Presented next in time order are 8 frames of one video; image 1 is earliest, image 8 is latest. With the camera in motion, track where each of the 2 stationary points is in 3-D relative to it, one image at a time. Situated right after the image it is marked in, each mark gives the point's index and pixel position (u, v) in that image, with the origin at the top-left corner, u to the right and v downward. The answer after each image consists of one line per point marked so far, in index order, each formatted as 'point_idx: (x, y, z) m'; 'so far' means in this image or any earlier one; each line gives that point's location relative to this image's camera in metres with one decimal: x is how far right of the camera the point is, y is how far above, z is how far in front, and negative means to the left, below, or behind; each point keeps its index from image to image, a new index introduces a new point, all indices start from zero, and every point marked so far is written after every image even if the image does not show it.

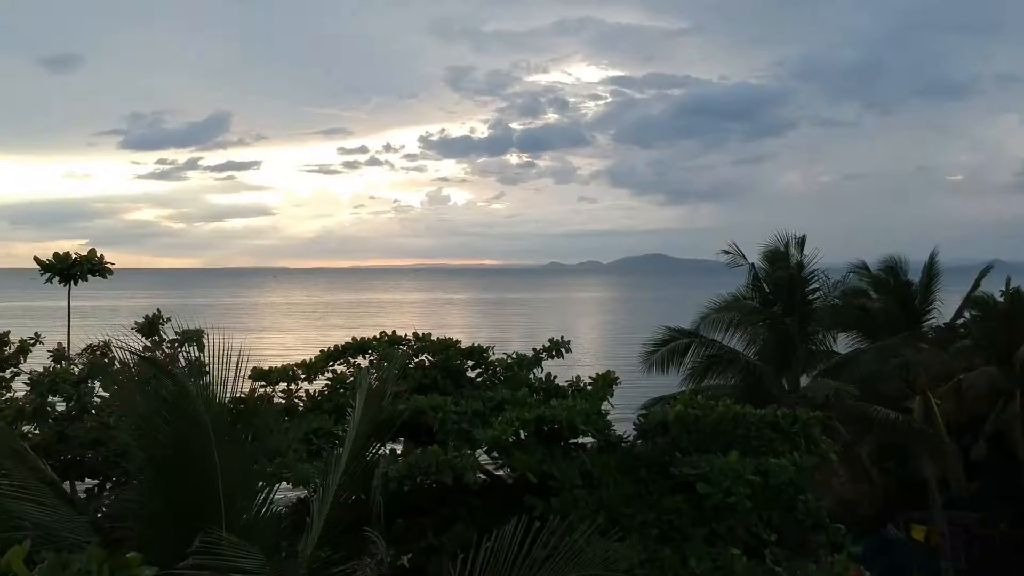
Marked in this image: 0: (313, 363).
0: (-1.6, -0.6, +6.4) m
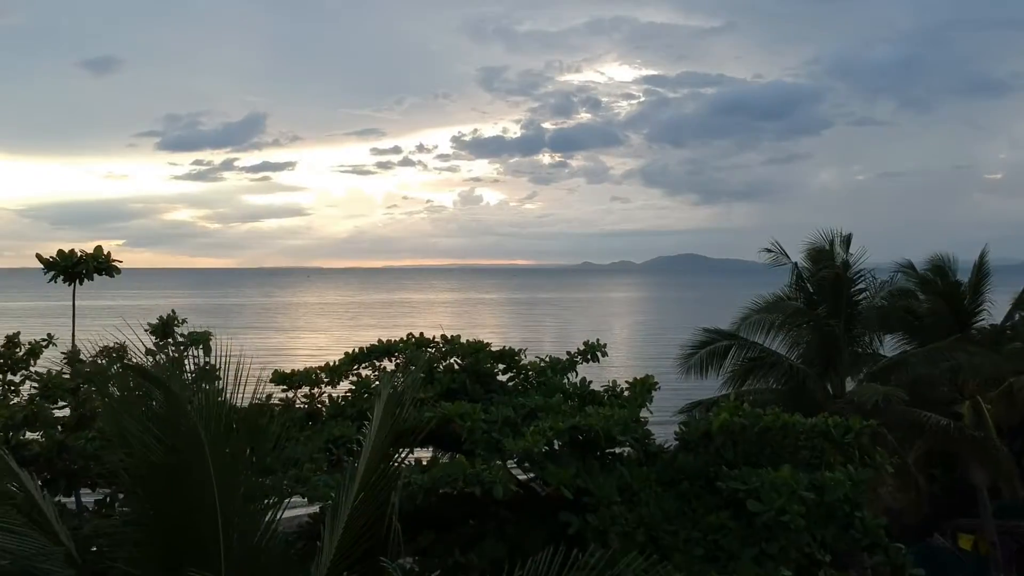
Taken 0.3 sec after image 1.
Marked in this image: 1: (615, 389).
0: (-1.4, -0.6, +6.1) m
1: (+0.8, -0.8, +6.1) m
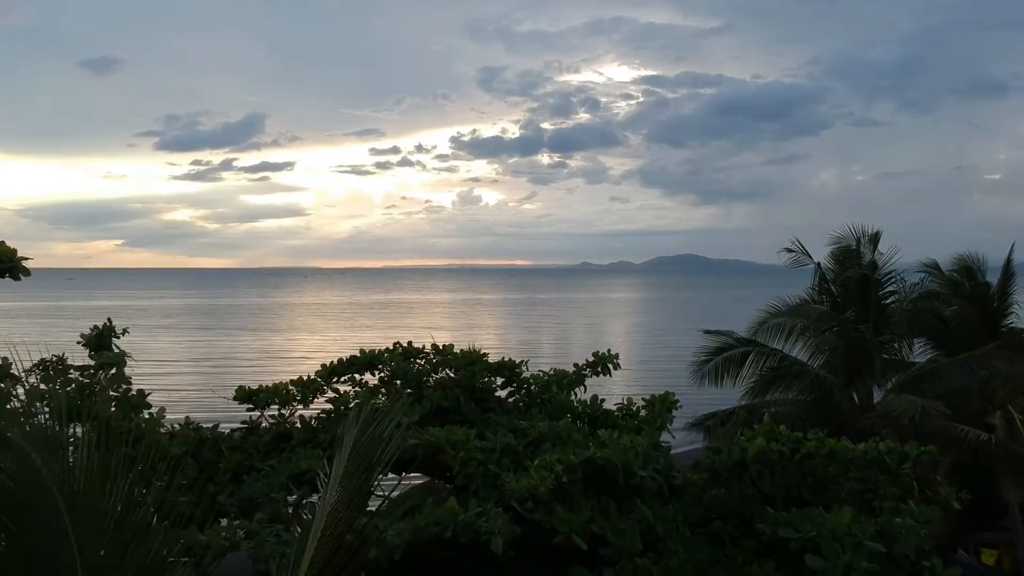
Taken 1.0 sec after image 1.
0: (-1.3, -0.6, +5.3) m
1: (+0.8, -0.8, +5.3) m
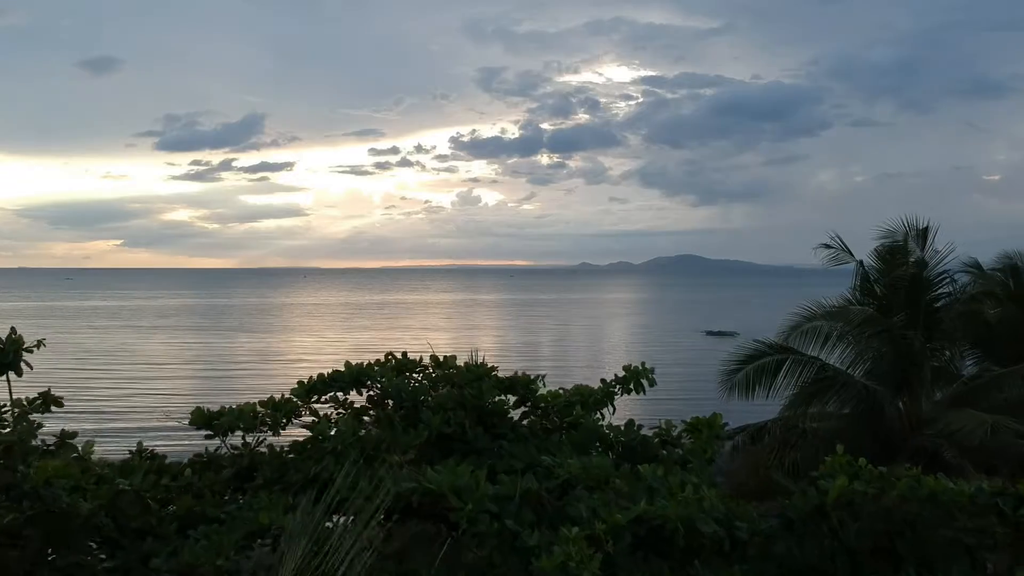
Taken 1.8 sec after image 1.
0: (-1.3, -0.6, +4.4) m
1: (+0.9, -0.8, +4.4) m
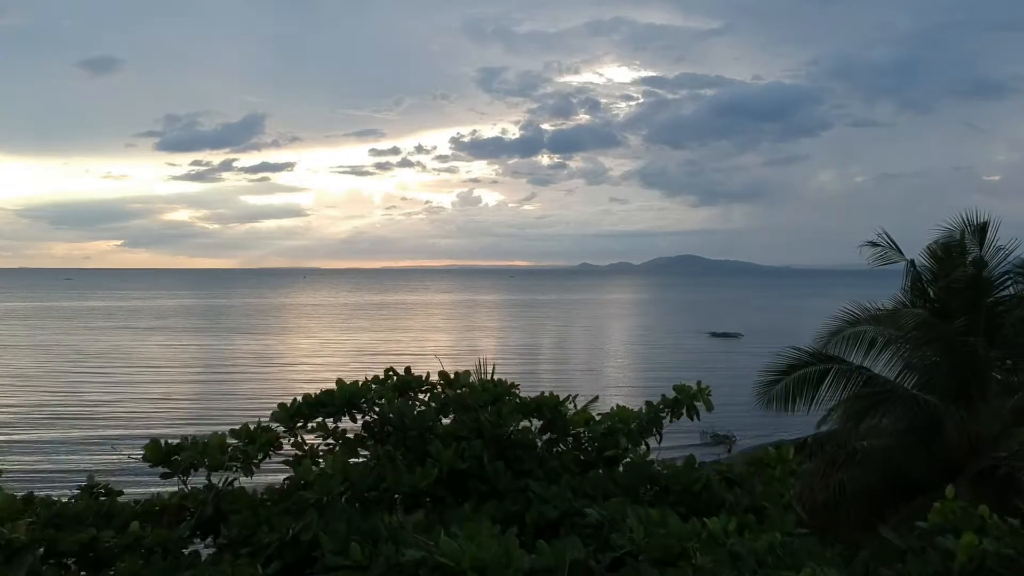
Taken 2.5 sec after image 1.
0: (-1.1, -0.6, +3.6) m
1: (+1.0, -0.8, +3.6) m
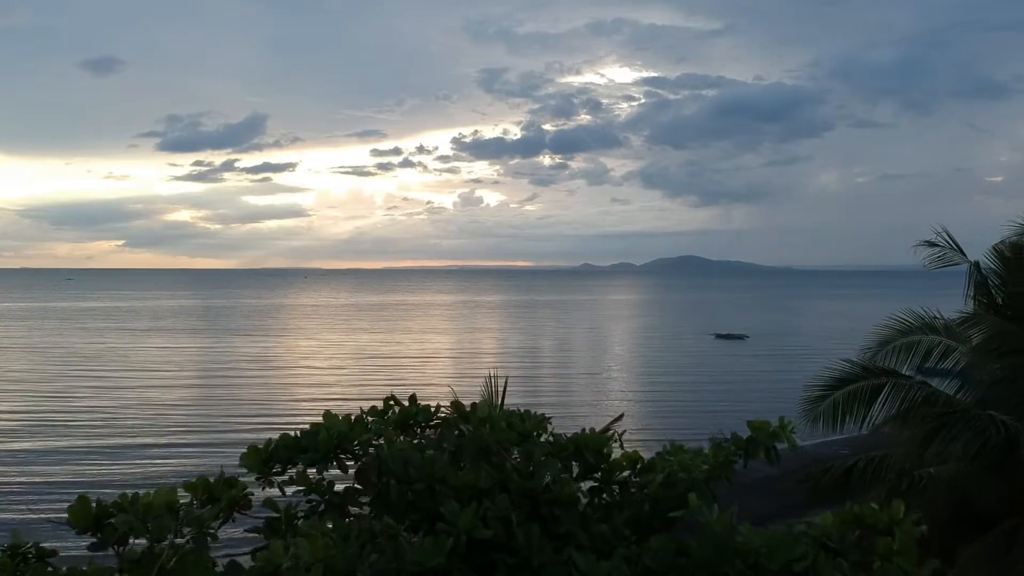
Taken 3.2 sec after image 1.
0: (-1.0, -0.7, +2.8) m
1: (+1.1, -0.9, +2.8) m
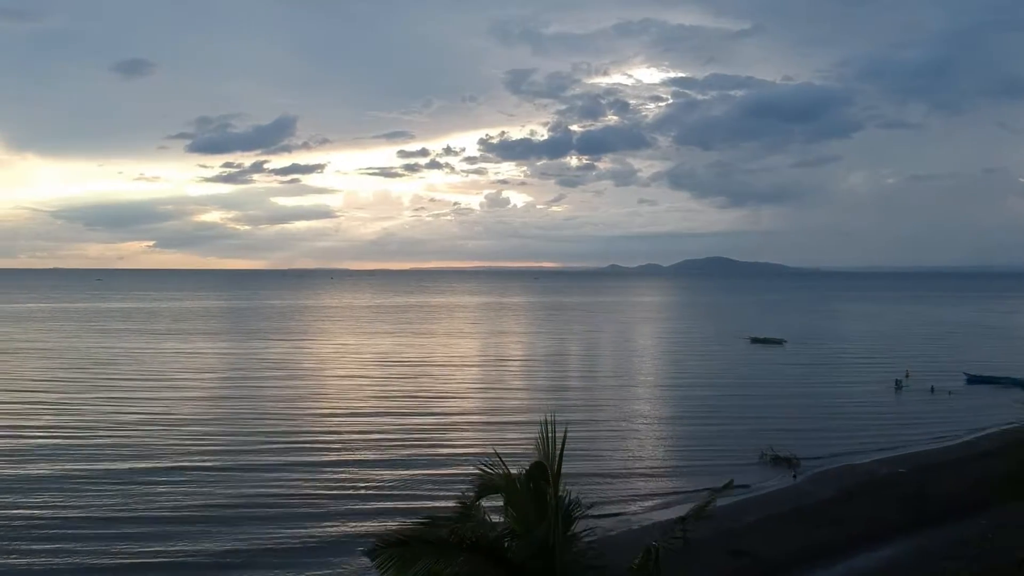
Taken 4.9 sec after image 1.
0: (-0.8, -0.8, +0.7) m
1: (+1.3, -0.9, +0.6) m
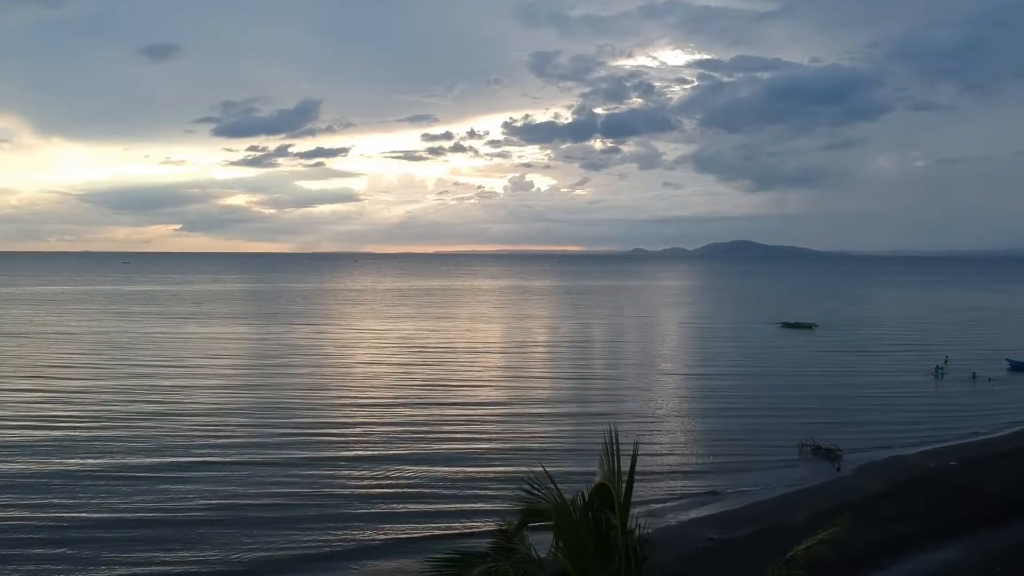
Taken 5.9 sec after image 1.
0: (-0.7, -0.7, -0.5) m
1: (+1.4, -0.9, -0.6) m
